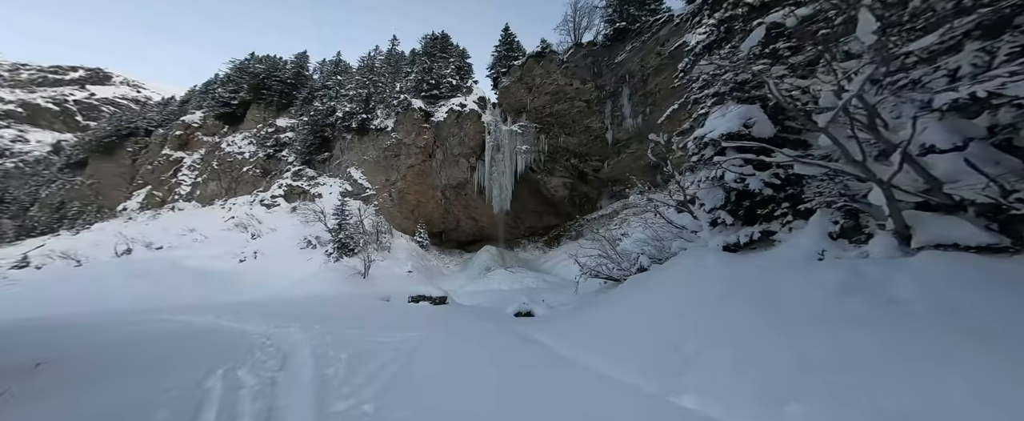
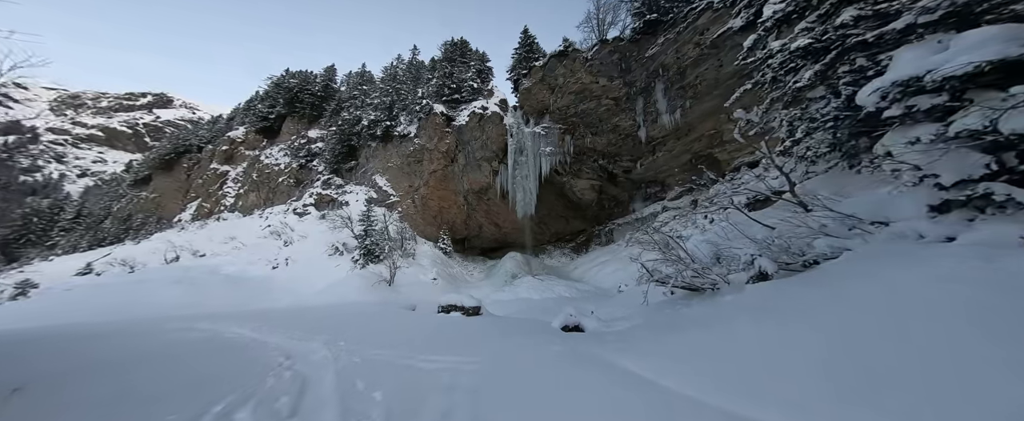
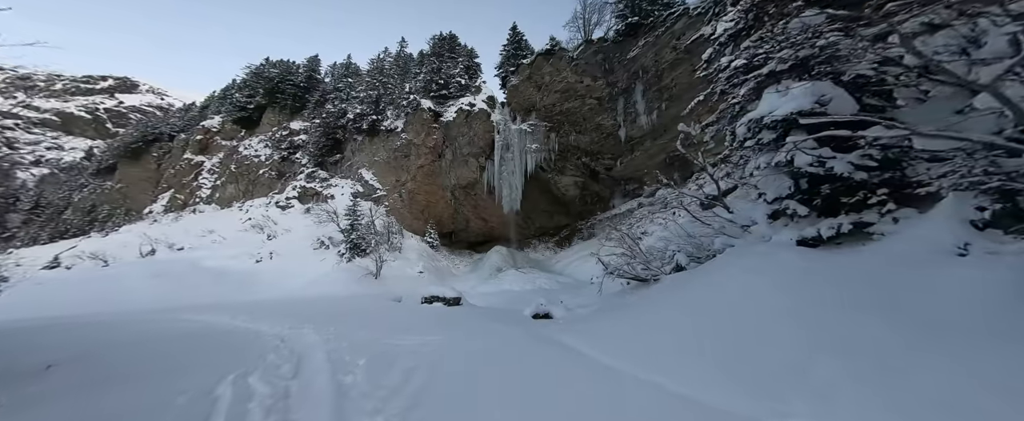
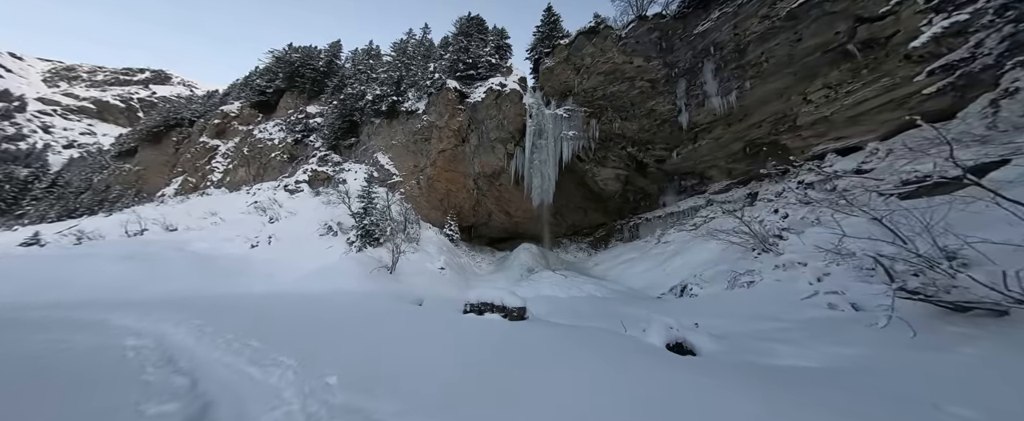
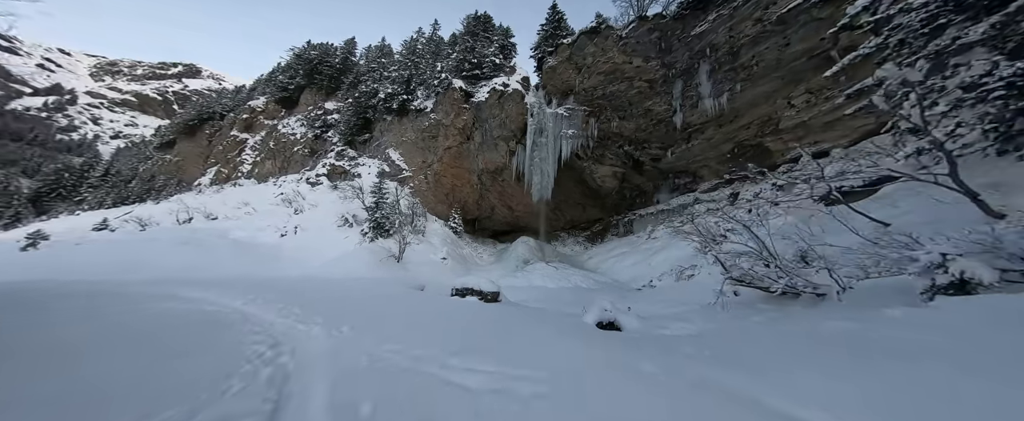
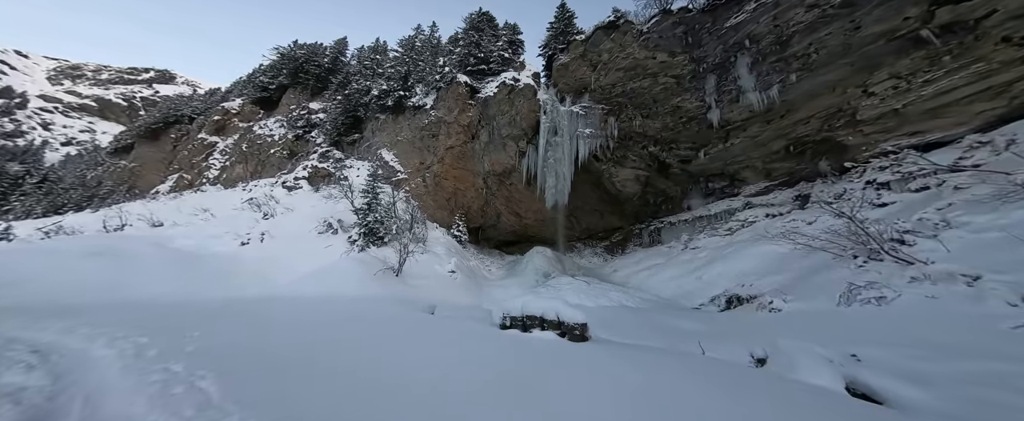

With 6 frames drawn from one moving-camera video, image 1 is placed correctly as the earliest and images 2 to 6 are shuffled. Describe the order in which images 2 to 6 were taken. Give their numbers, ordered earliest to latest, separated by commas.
3, 2, 5, 4, 6
